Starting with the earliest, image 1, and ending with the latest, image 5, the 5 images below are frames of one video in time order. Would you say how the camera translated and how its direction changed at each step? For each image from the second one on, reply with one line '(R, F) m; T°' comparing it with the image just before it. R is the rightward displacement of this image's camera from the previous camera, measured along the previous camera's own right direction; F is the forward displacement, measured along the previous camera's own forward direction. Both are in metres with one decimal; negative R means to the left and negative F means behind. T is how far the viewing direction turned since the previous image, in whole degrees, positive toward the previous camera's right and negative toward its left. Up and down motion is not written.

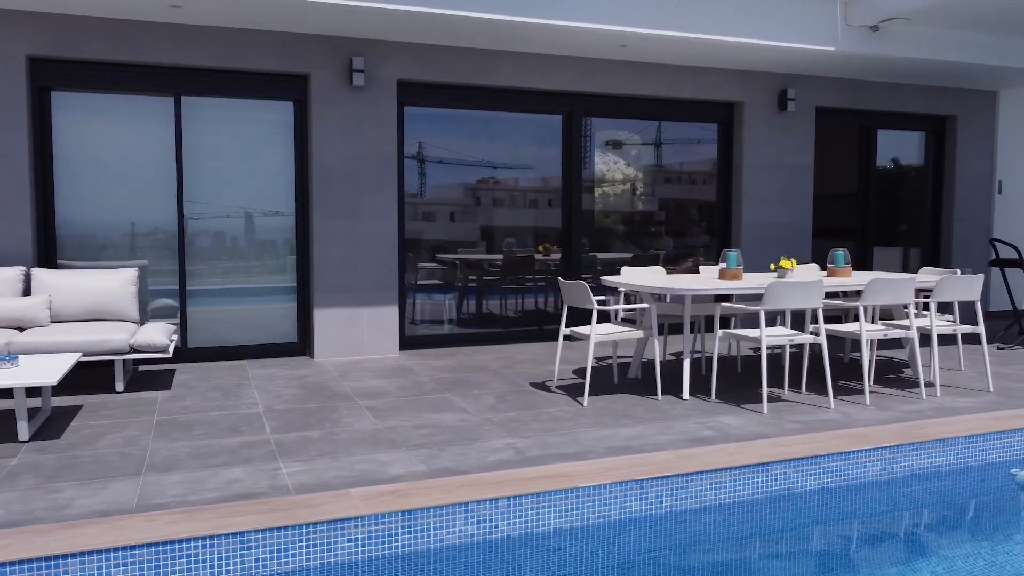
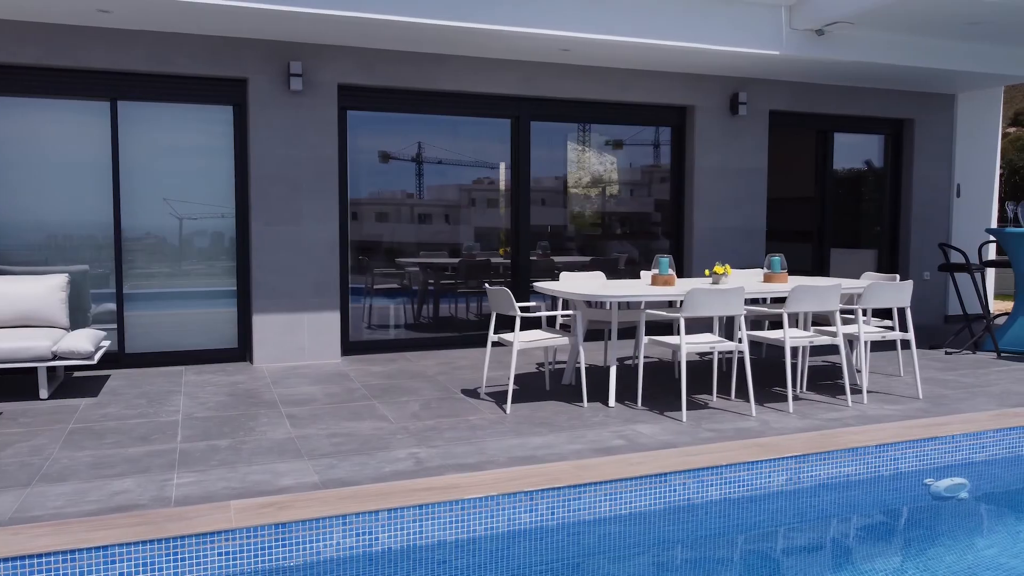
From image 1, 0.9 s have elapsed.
(+0.5, 0.0) m; 0°
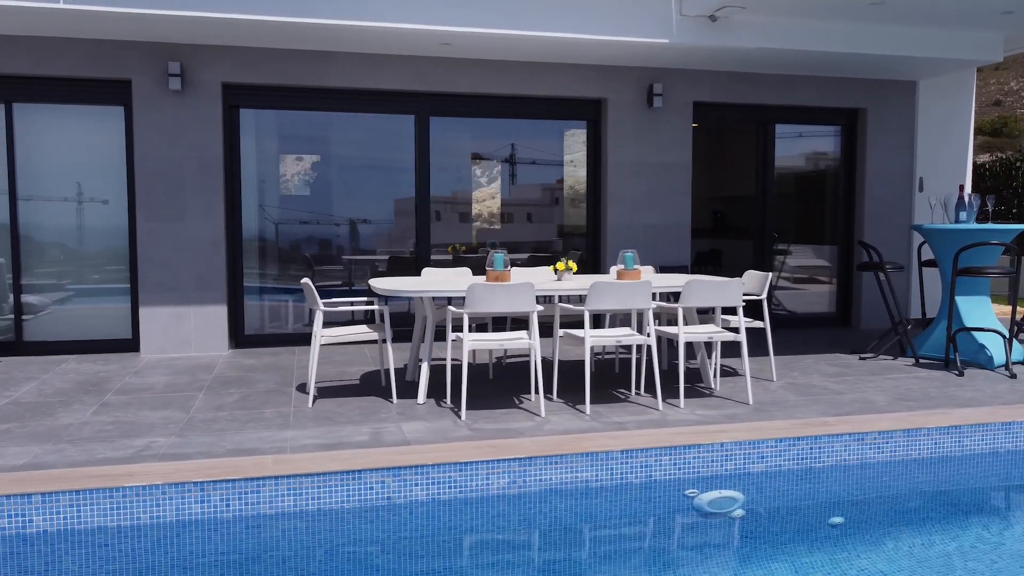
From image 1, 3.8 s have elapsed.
(+1.7, +0.2) m; -7°
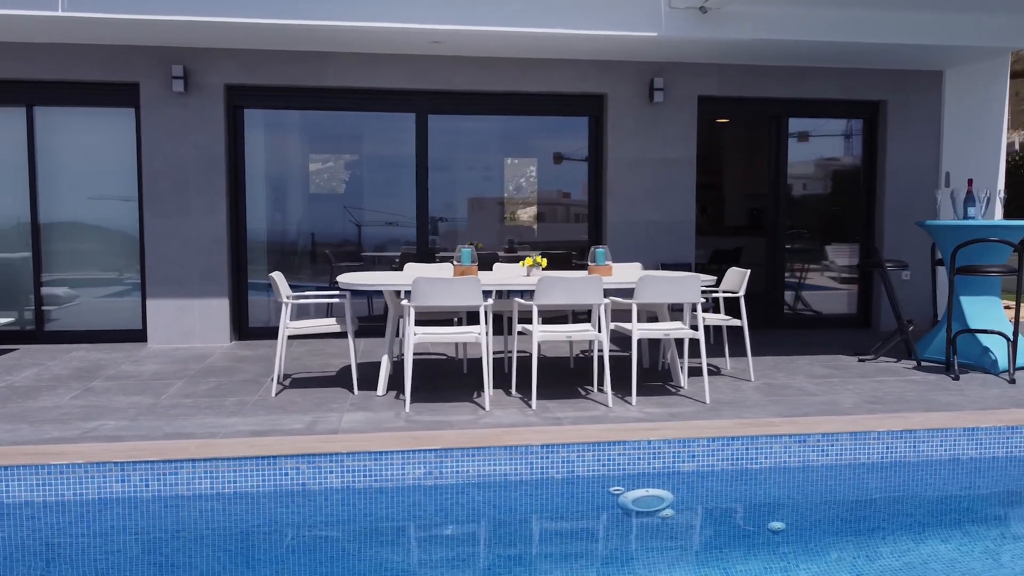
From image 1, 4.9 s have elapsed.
(+0.7, 0.0) m; -6°
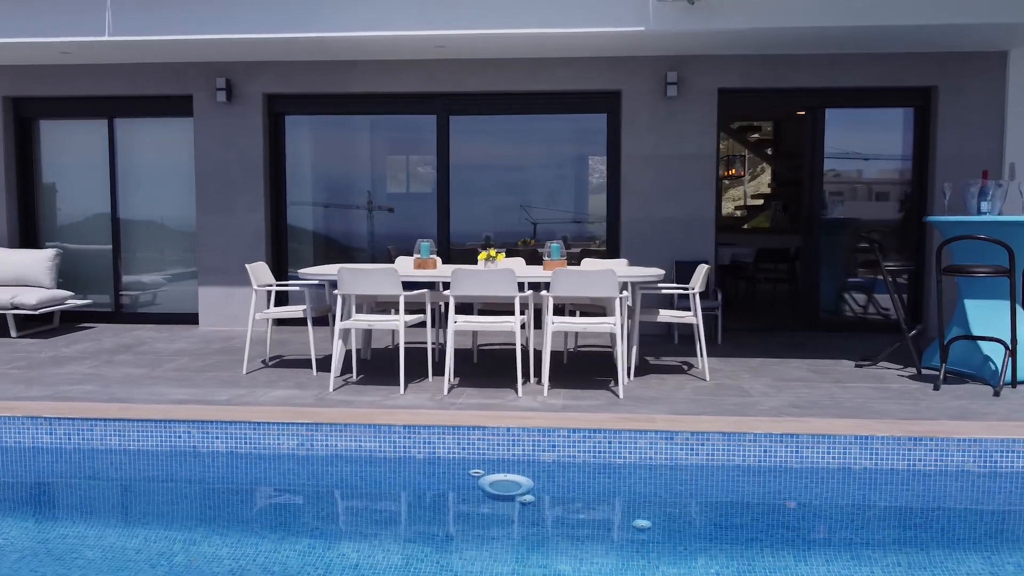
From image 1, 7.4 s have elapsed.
(+1.5, 0.0) m; -13°
